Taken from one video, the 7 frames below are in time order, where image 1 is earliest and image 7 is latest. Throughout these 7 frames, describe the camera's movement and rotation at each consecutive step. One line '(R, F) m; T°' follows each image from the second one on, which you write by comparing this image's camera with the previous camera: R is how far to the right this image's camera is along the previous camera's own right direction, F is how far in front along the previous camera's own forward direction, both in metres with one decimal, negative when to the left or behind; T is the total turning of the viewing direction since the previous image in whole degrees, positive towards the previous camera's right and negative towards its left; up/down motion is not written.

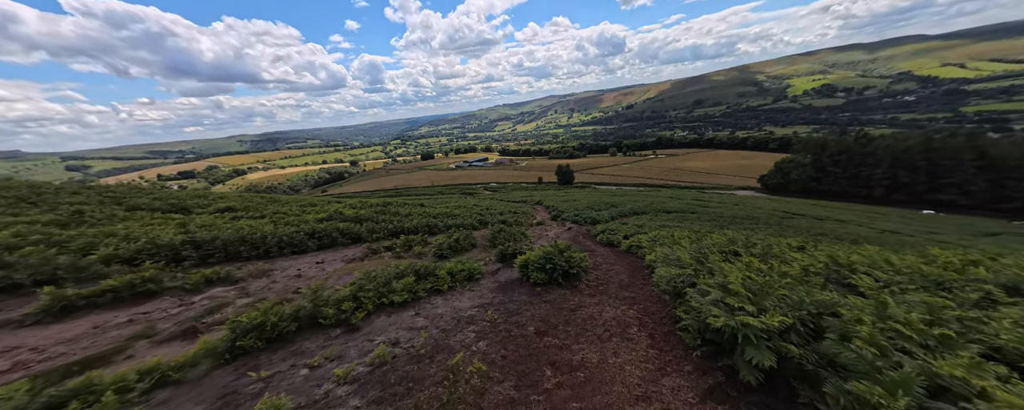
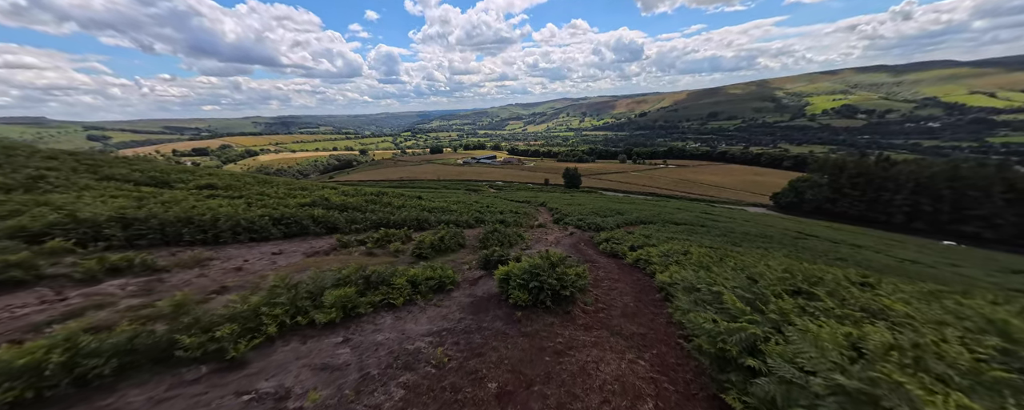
(+0.7, +2.3) m; -1°
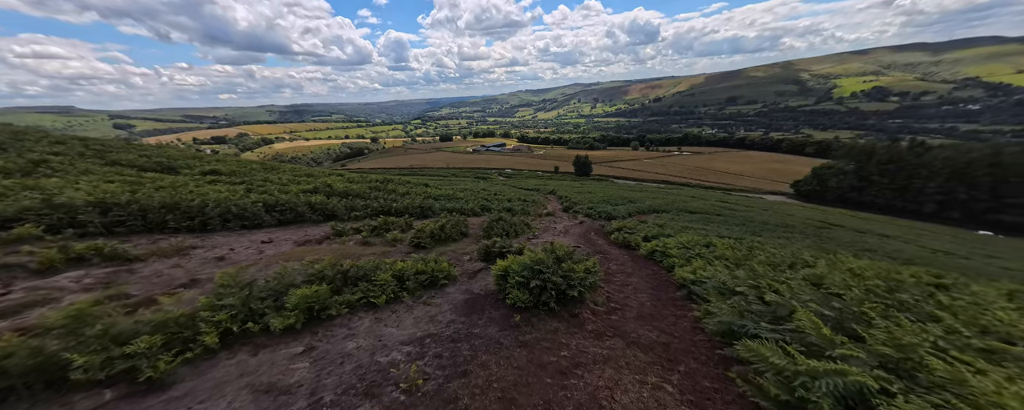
(+0.3, +1.2) m; -2°
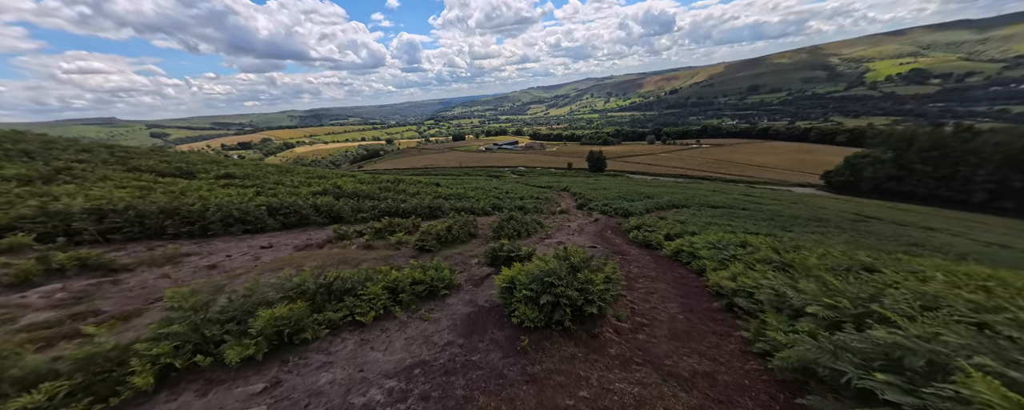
(+0.2, +1.1) m; -3°
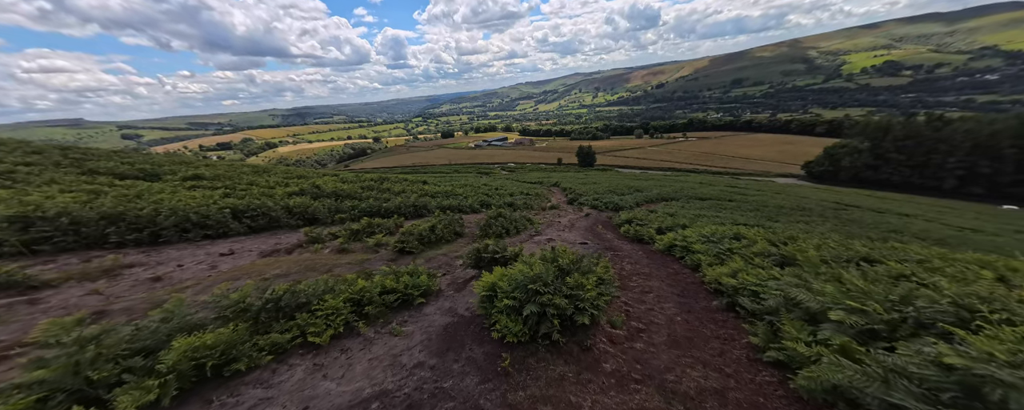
(+0.3, +0.8) m; +2°
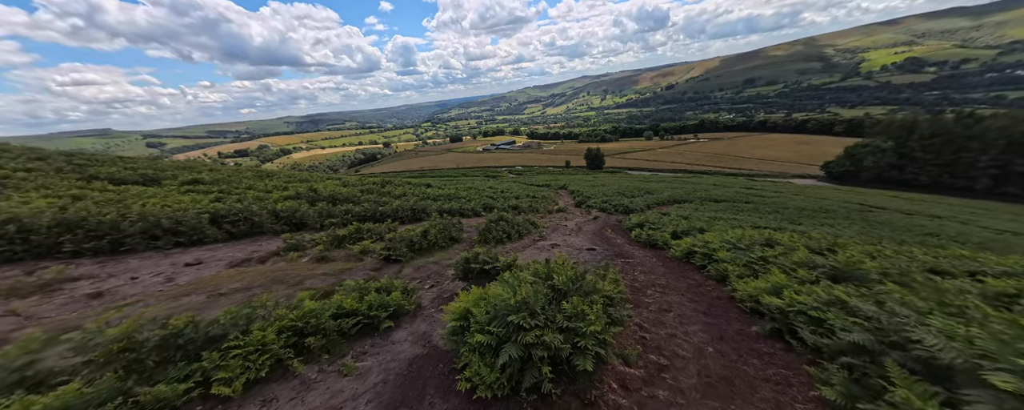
(+0.5, +1.3) m; -2°
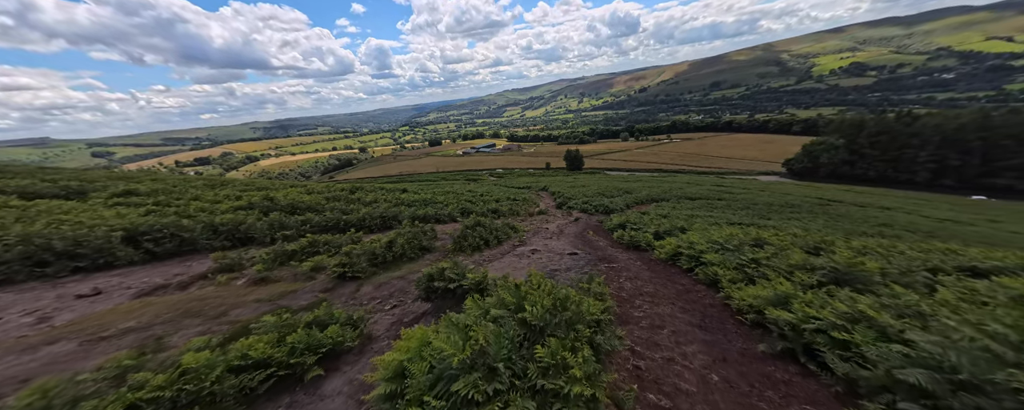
(+0.4, +1.1) m; +4°
